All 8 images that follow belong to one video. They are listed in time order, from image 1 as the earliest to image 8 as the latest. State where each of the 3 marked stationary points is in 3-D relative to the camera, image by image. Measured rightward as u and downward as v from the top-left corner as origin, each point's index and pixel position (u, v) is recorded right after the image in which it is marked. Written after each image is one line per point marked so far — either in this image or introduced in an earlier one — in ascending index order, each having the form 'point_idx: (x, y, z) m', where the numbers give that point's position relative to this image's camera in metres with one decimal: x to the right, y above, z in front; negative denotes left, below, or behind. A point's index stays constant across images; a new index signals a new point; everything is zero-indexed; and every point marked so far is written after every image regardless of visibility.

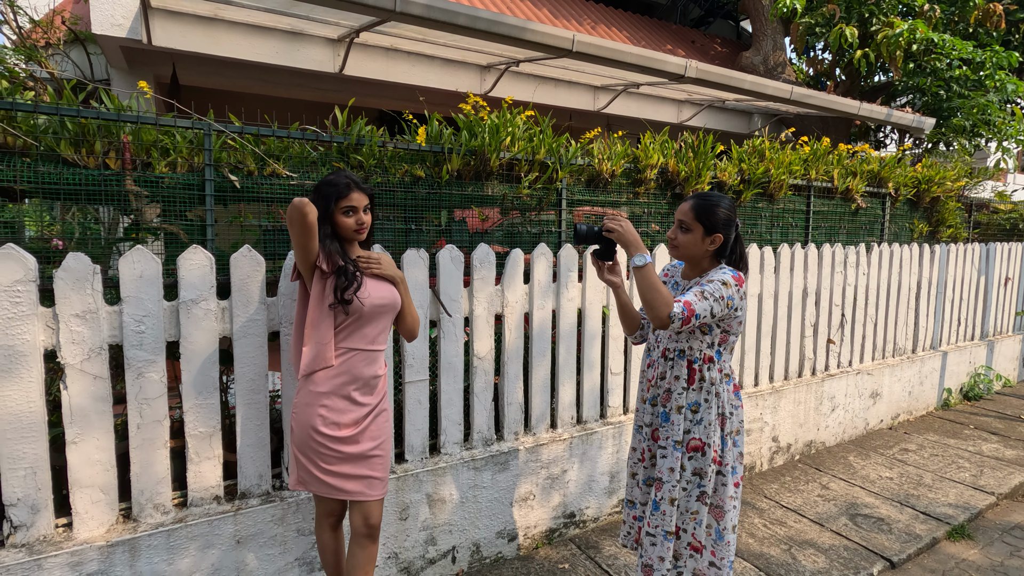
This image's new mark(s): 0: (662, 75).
0: (+1.2, +1.7, +4.3) m
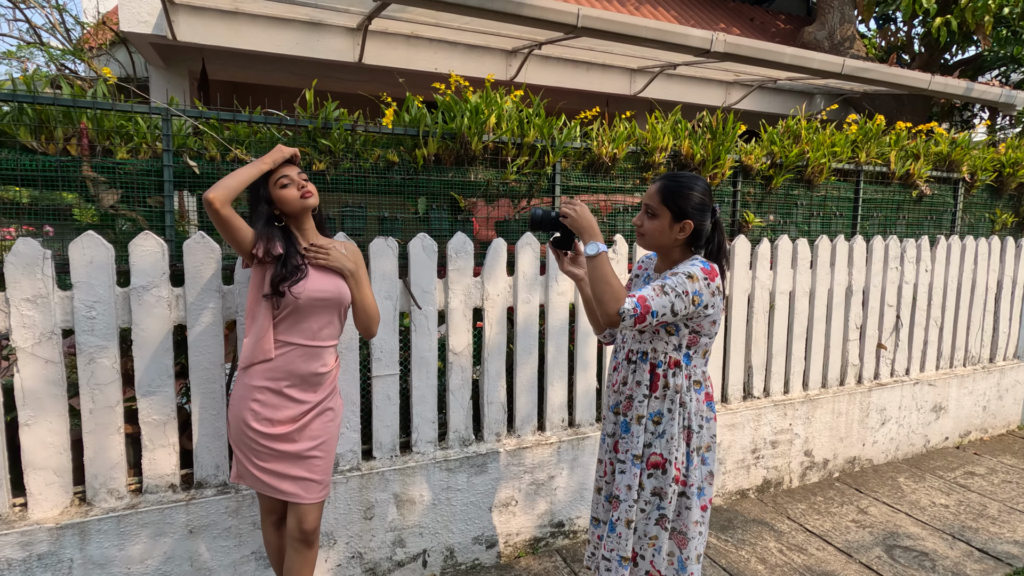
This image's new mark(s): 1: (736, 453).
0: (+1.3, +1.7, +3.9) m
1: (+1.4, -1.1, +3.4) m
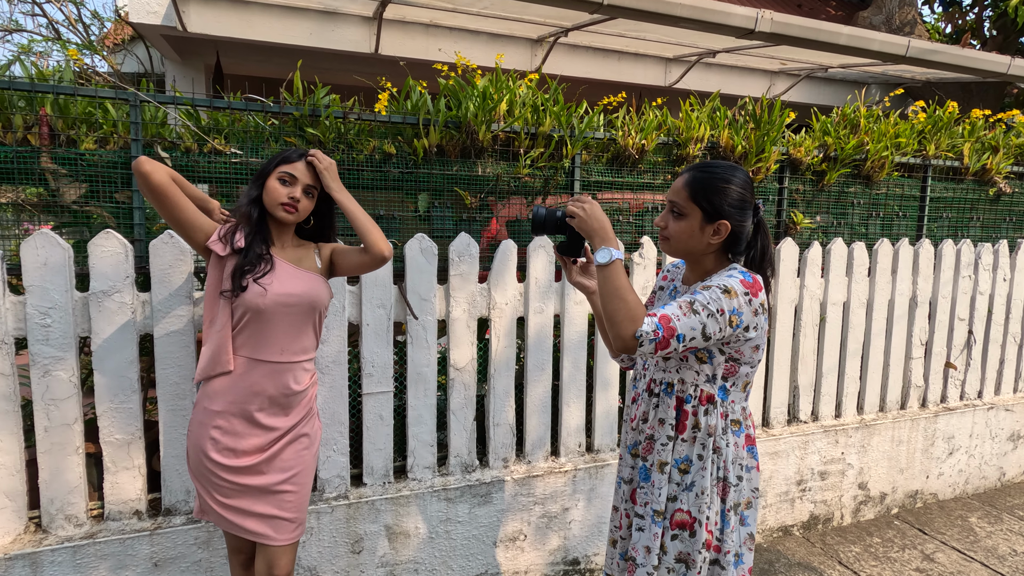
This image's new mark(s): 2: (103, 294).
0: (+1.4, +1.7, +3.5) m
1: (+1.5, -1.1, +3.0) m
2: (-1.5, 0.0, +1.9) m
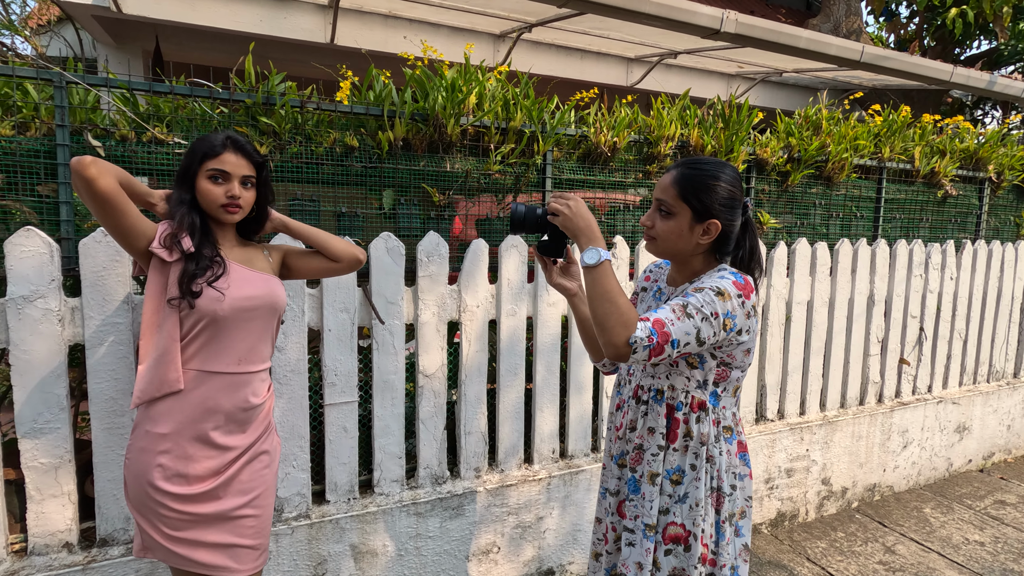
0: (+1.2, +1.7, +3.5) m
1: (+1.3, -1.1, +3.0) m
2: (-1.5, 0.0, +1.7) m
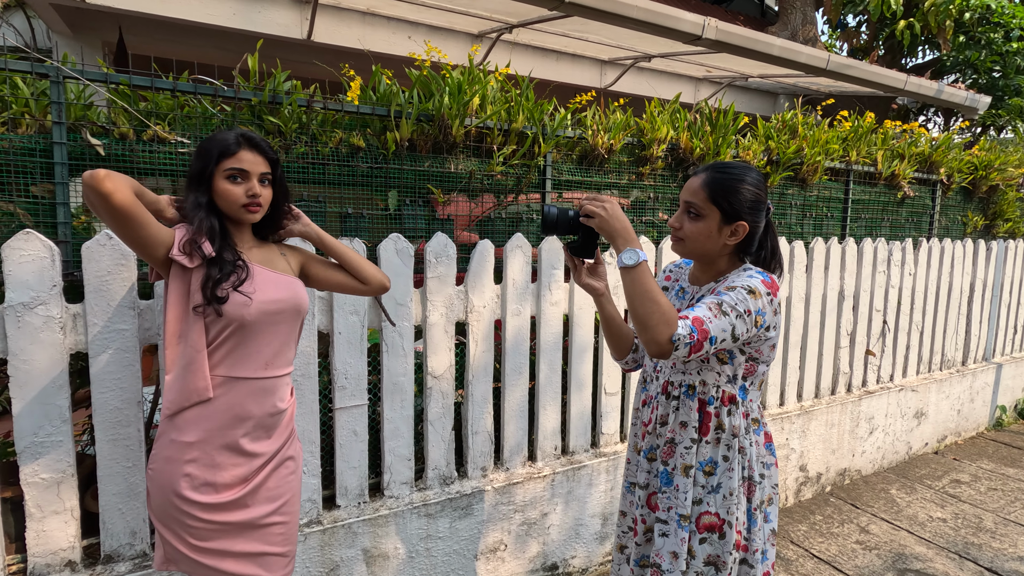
0: (+1.1, +1.7, +3.7) m
1: (+1.3, -1.1, +3.2) m
2: (-1.5, -0.1, +1.6) m
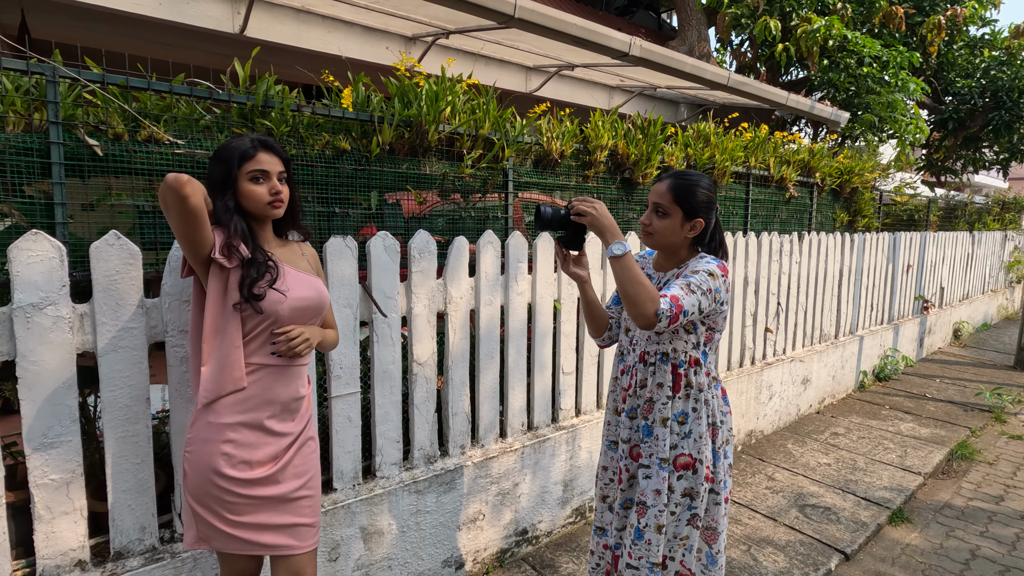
0: (+0.7, +1.8, +4.1) m
1: (+1.1, -1.0, +3.6) m
2: (-1.4, -0.1, +1.6) m
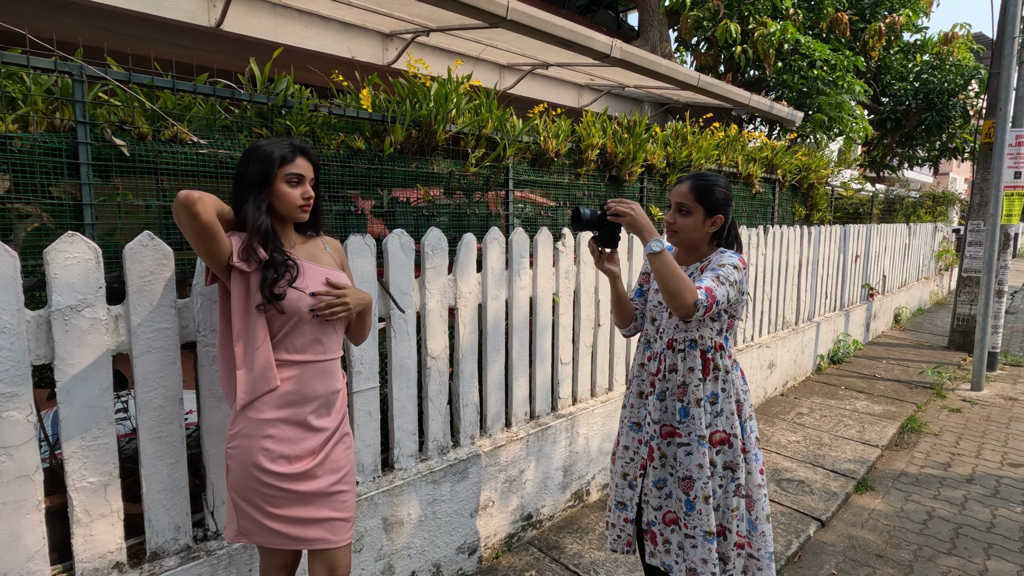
0: (+0.6, +1.8, +4.2) m
1: (+1.0, -1.0, +3.8) m
2: (-1.3, -0.1, +1.6) m
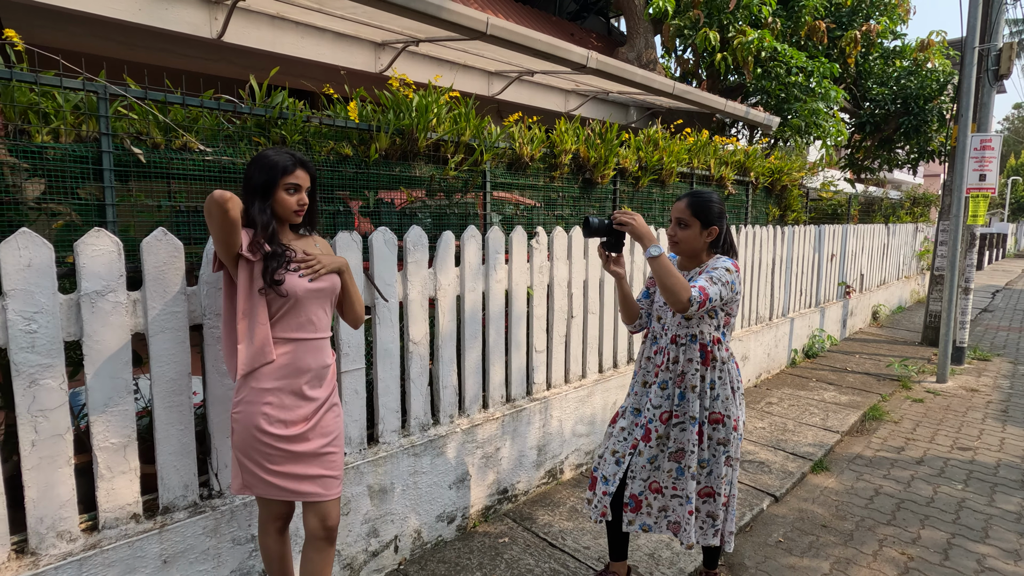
0: (+0.4, +1.9, +4.5) m
1: (+0.9, -0.9, +4.1) m
2: (-1.4, 0.0, +1.9) m
